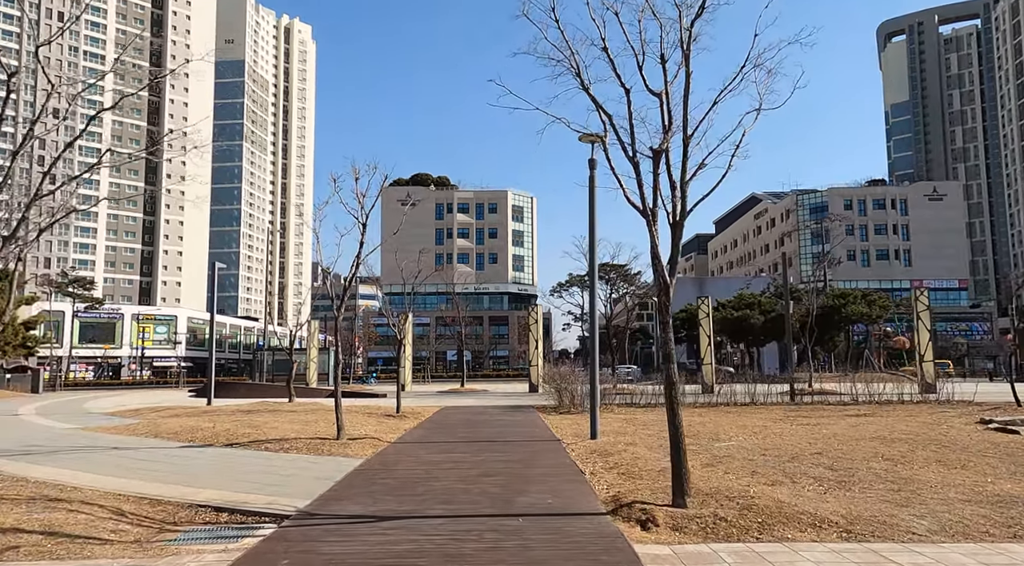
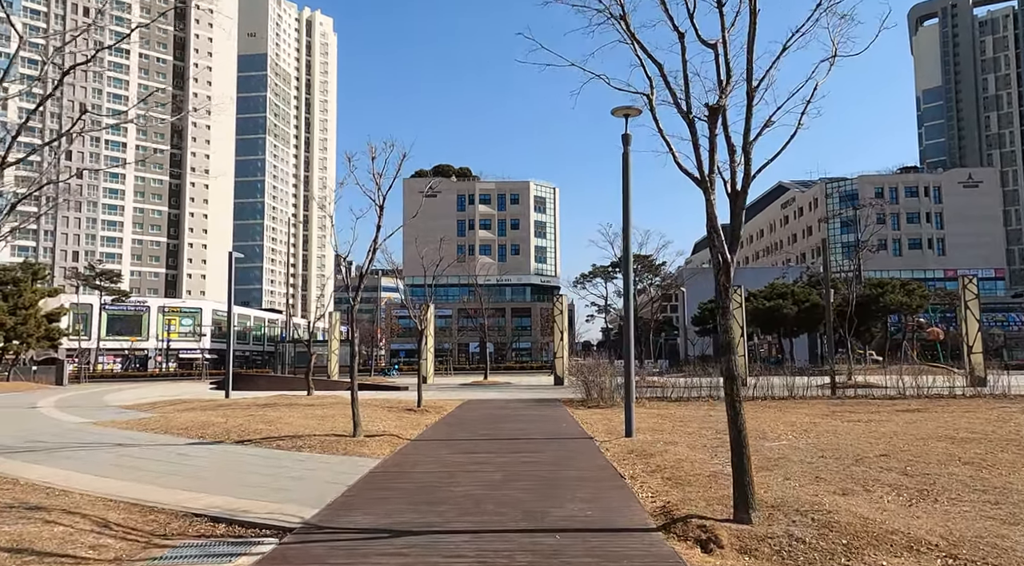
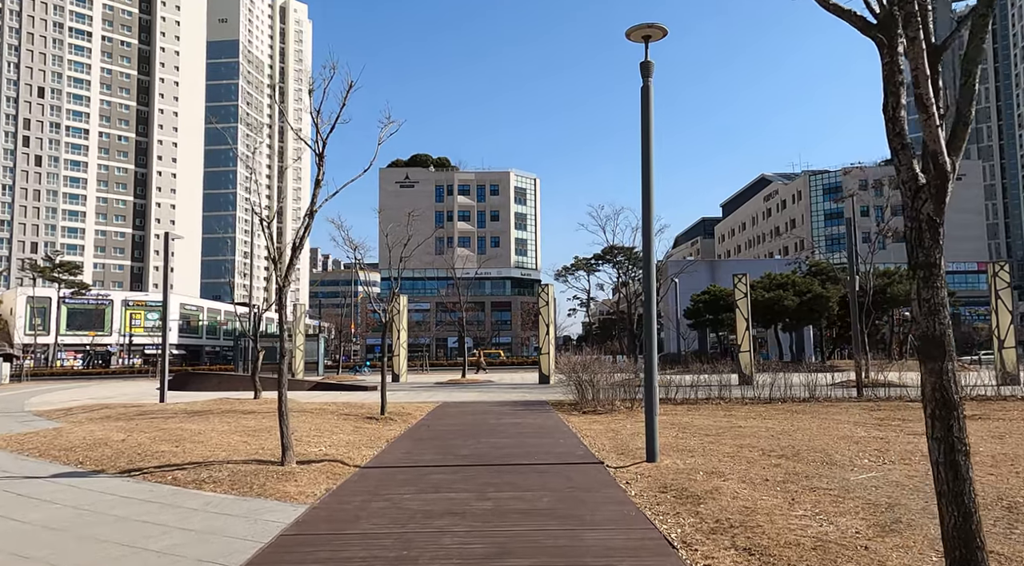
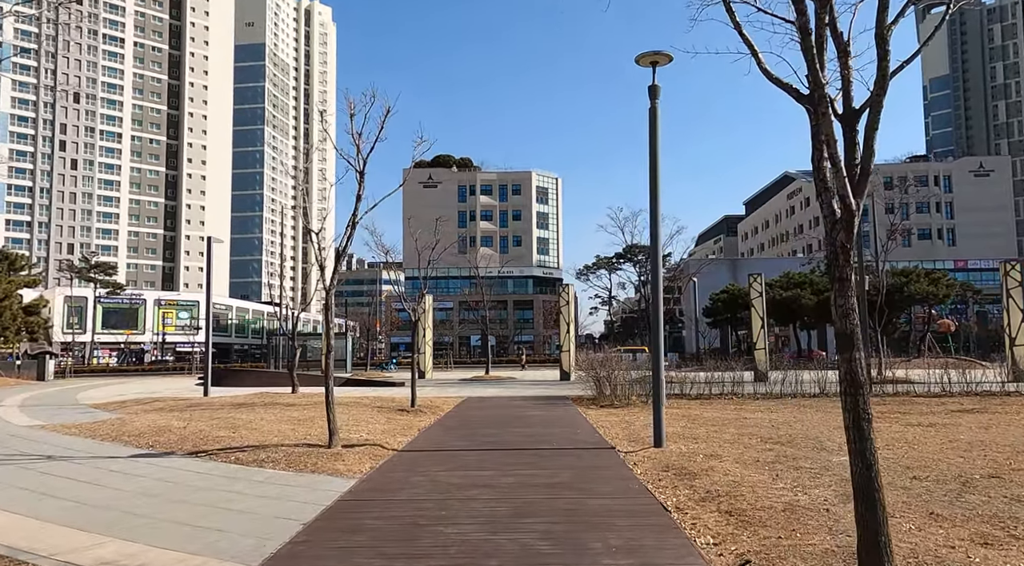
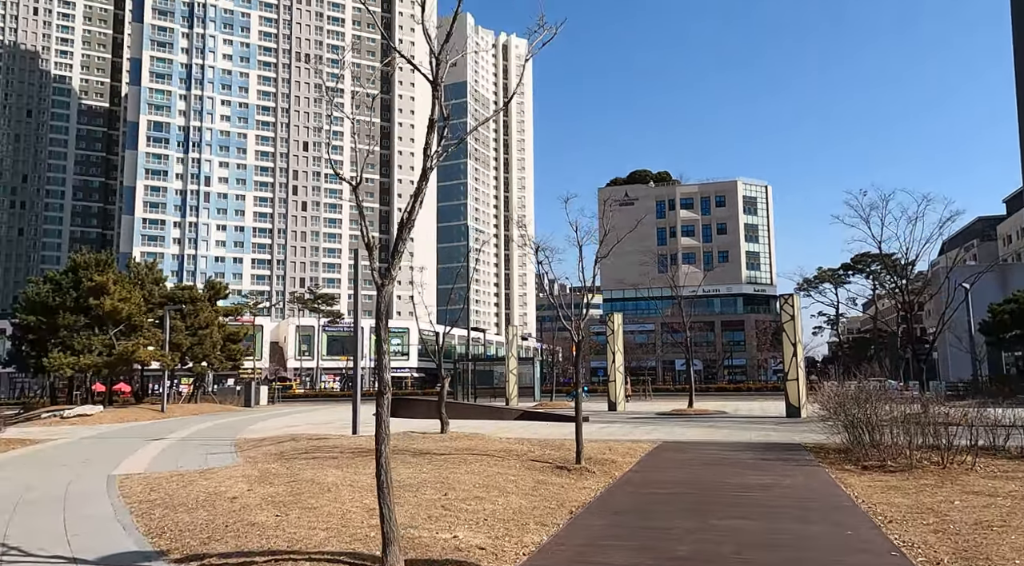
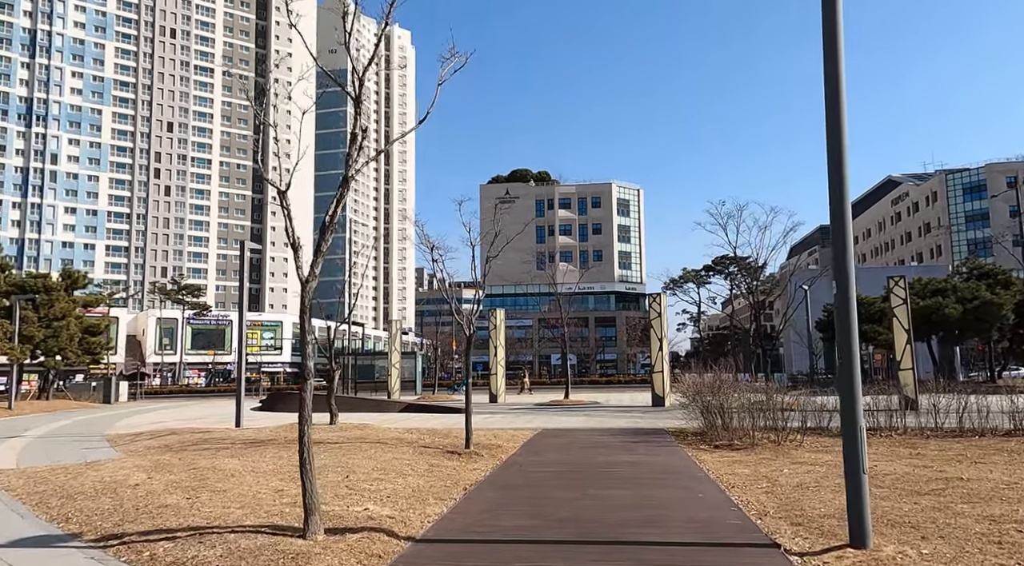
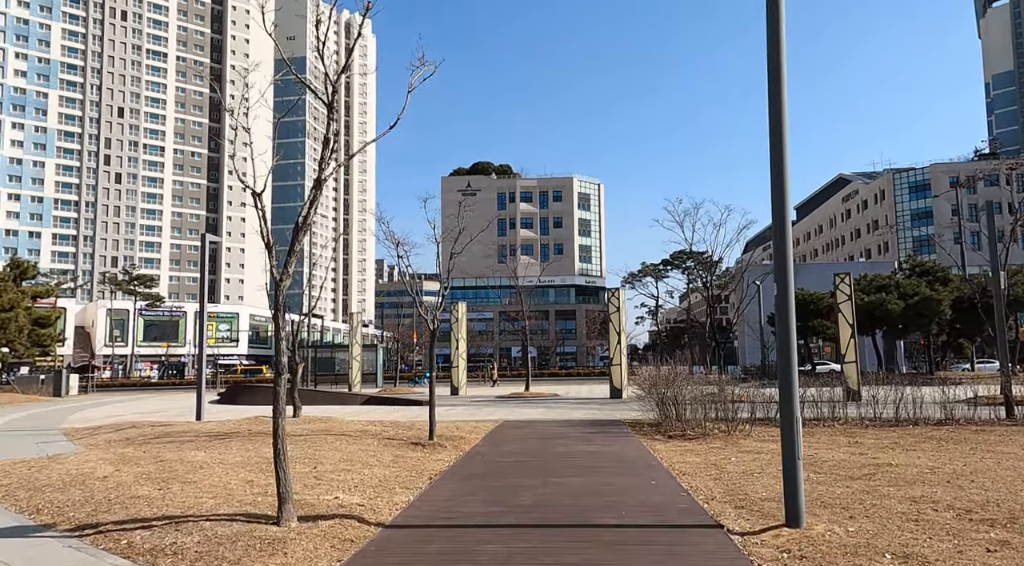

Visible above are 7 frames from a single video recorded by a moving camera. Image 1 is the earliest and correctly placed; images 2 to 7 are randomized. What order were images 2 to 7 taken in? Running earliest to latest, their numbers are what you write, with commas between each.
2, 4, 3, 7, 6, 5
